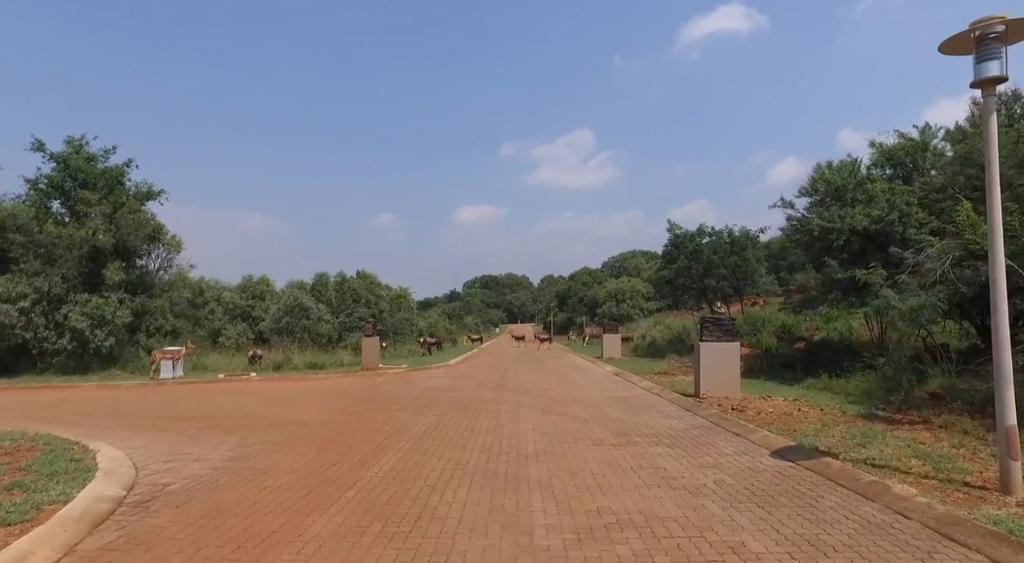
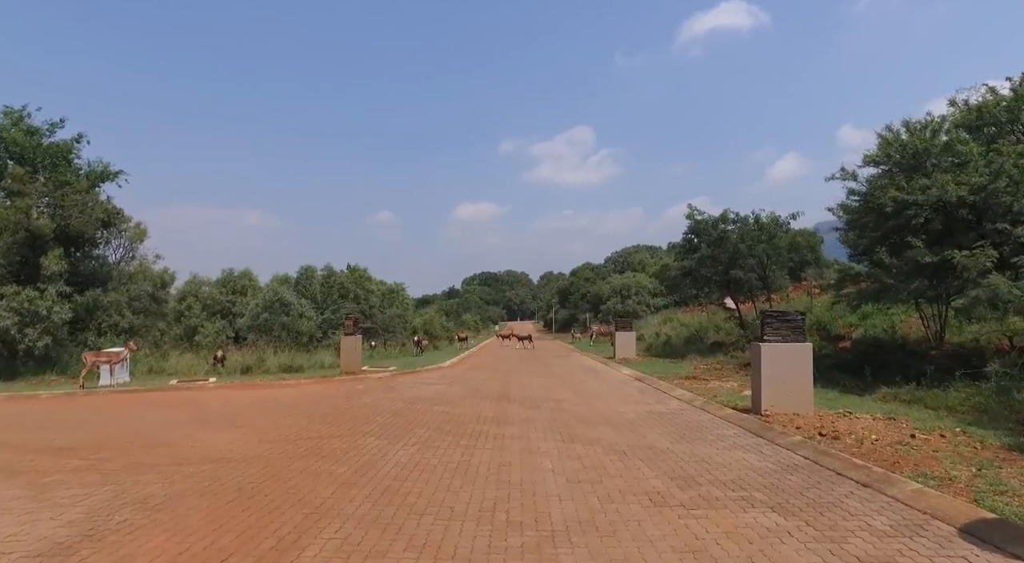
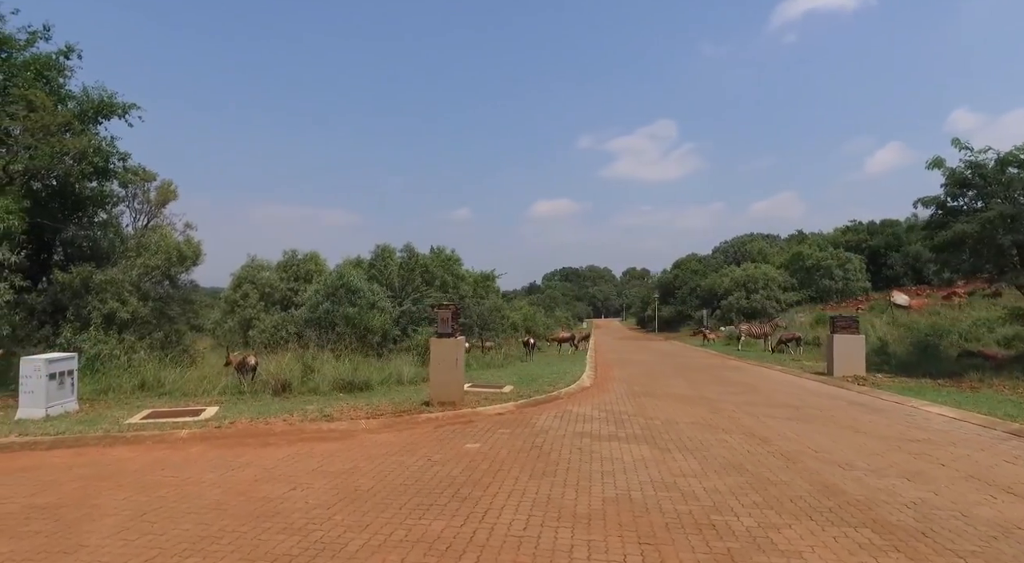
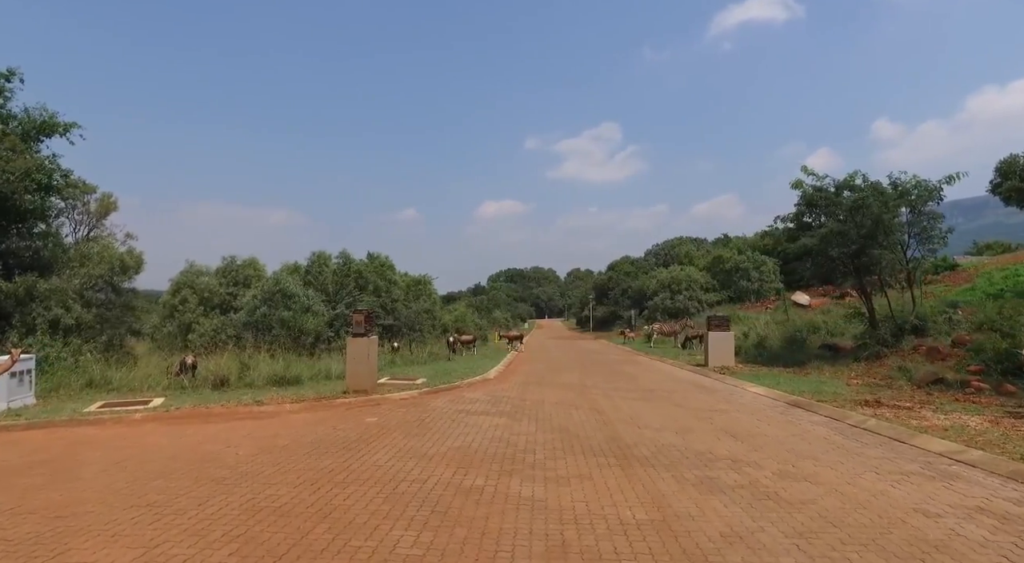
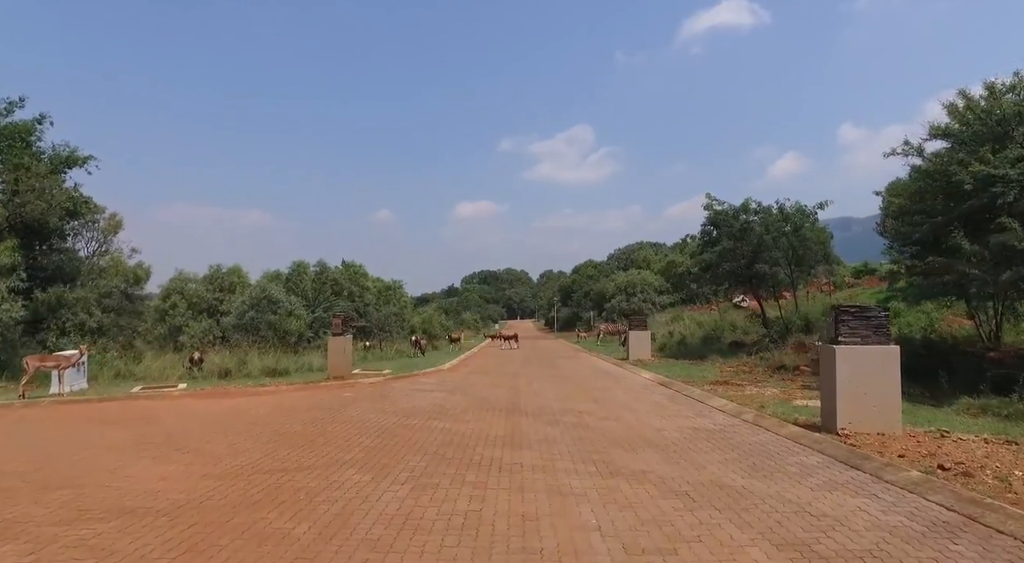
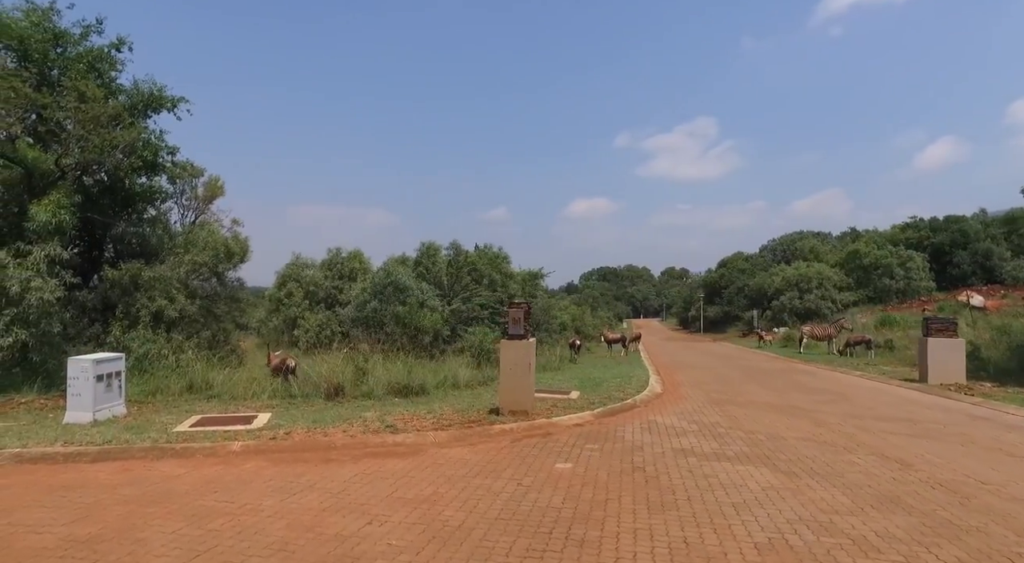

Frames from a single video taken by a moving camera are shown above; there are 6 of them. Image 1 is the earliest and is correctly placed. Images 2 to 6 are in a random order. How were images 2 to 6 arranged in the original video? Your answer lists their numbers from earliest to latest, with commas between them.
2, 5, 4, 3, 6
